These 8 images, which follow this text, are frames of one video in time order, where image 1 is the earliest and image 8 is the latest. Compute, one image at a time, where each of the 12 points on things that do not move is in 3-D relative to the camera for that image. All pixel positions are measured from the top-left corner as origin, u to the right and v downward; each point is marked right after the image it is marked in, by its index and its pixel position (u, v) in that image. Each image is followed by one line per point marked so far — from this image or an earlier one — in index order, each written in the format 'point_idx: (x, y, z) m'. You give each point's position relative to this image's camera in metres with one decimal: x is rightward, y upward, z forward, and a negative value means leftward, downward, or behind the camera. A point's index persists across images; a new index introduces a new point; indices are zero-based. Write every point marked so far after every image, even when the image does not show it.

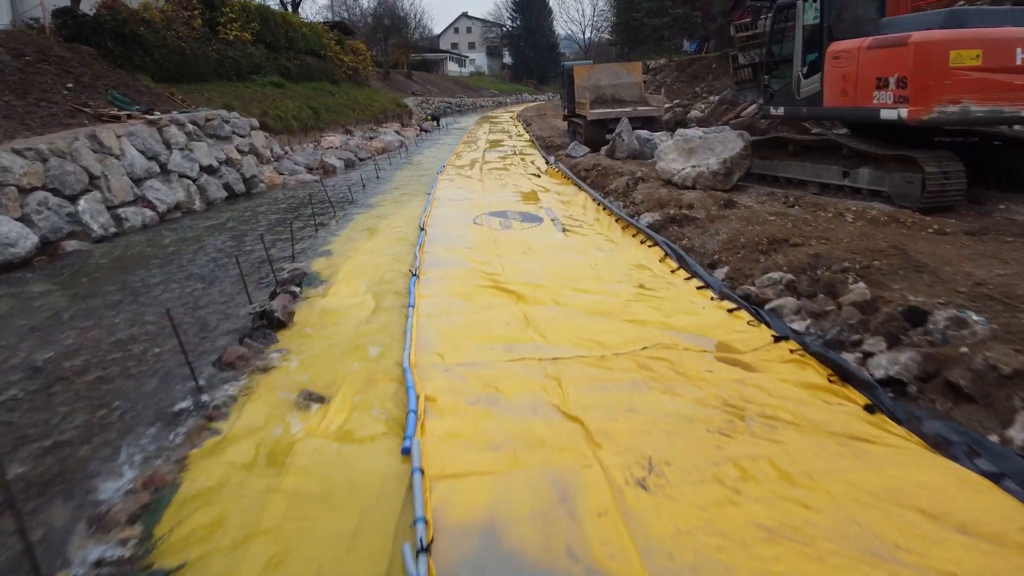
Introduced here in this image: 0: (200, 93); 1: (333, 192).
0: (-5.2, +3.2, +12.5) m
1: (-2.7, +1.4, +11.4) m
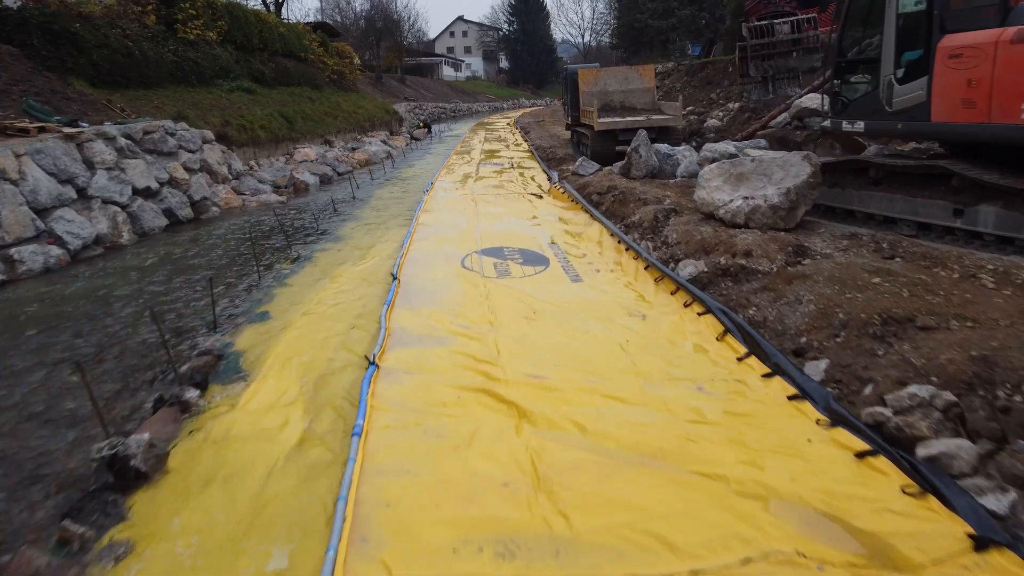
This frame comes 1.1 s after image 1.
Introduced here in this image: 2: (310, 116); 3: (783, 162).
0: (-5.2, +2.7, +10.8) m
1: (-2.7, +0.9, +9.7) m
2: (-4.3, +3.6, +15.8) m
3: (+2.1, +1.0, +5.7) m
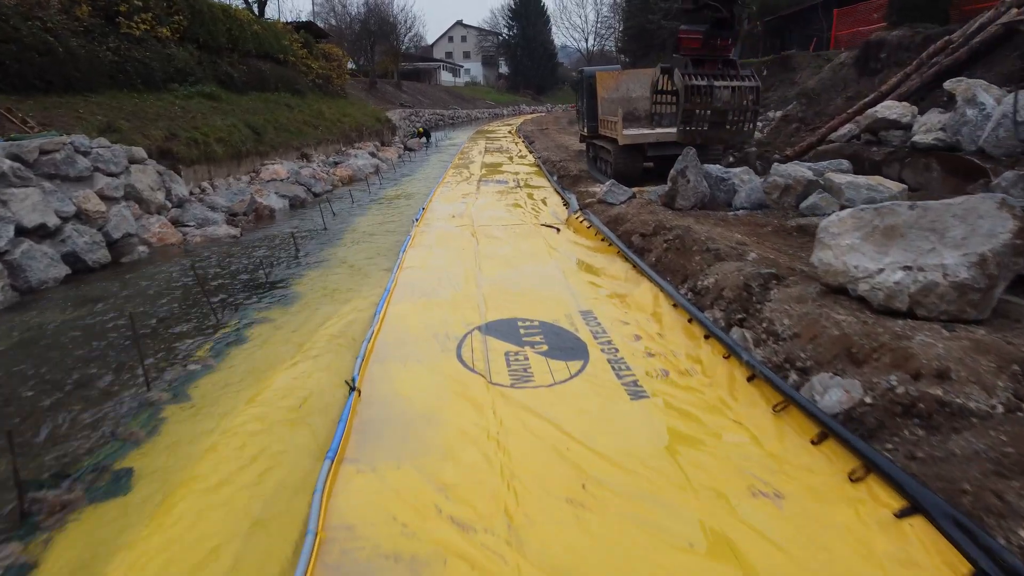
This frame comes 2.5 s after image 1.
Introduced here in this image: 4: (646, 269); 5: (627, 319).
0: (-5.1, +2.1, +8.7) m
1: (-2.6, +0.3, +7.6) m
2: (-4.2, +3.0, +13.8) m
3: (+2.2, +0.4, +3.6) m
4: (+1.0, +0.1, +5.6) m
5: (+0.7, -0.2, +4.9) m
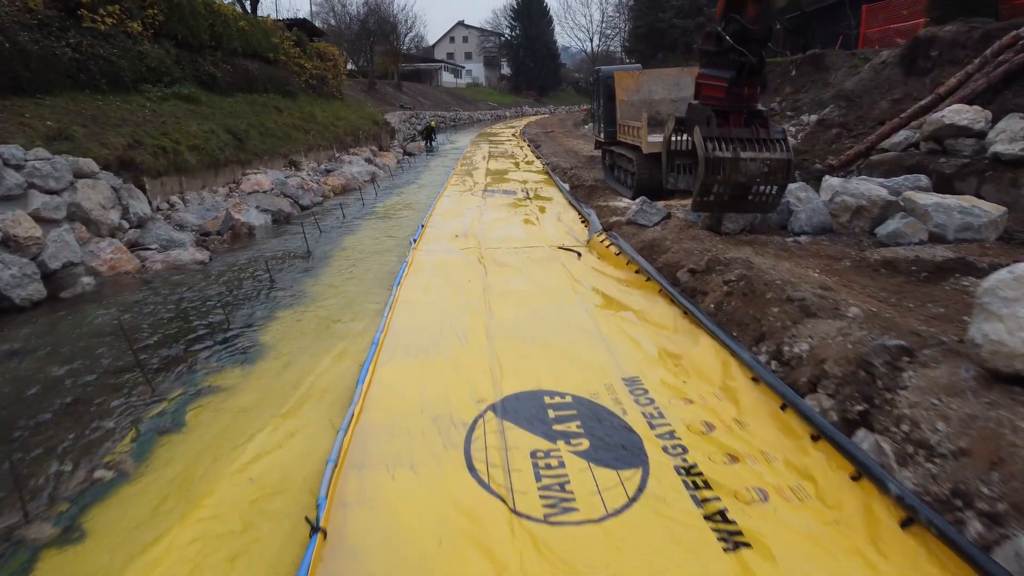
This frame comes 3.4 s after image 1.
0: (-5.0, +1.8, +7.5) m
1: (-2.5, 0.0, +6.4) m
2: (-4.0, +2.6, +12.6) m
3: (+2.3, +0.1, +2.5) m
4: (+1.1, -0.2, +4.4) m
5: (+0.9, -0.5, +3.7) m
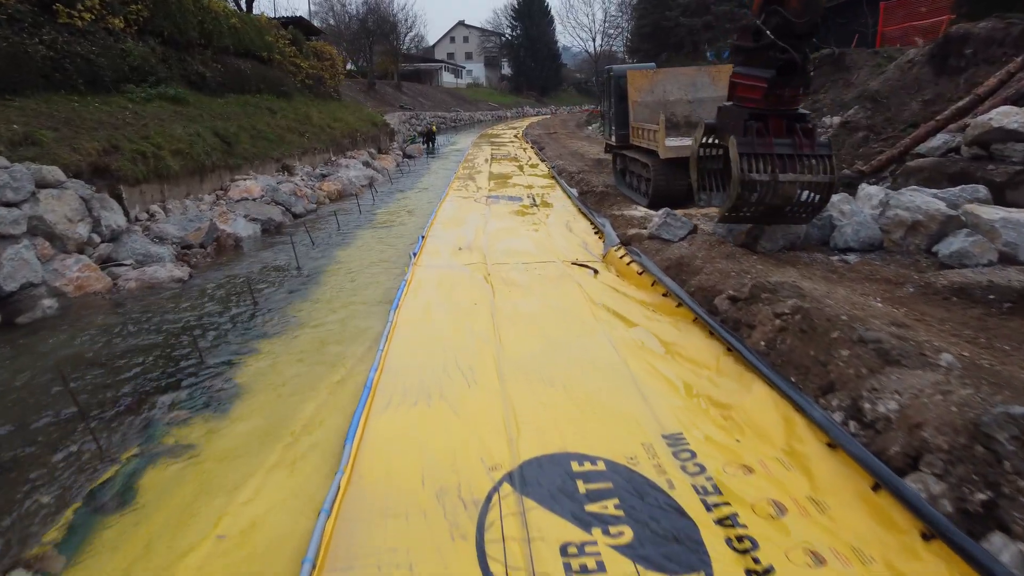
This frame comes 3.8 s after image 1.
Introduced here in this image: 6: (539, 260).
0: (-4.9, +1.6, +6.9) m
1: (-2.4, -0.2, +5.8) m
2: (-4.0, +2.5, +11.9) m
3: (+2.4, -0.1, +1.8) m
4: (+1.2, -0.4, +3.7) m
5: (+0.9, -0.7, +3.0) m
6: (+0.2, +0.3, +7.0) m
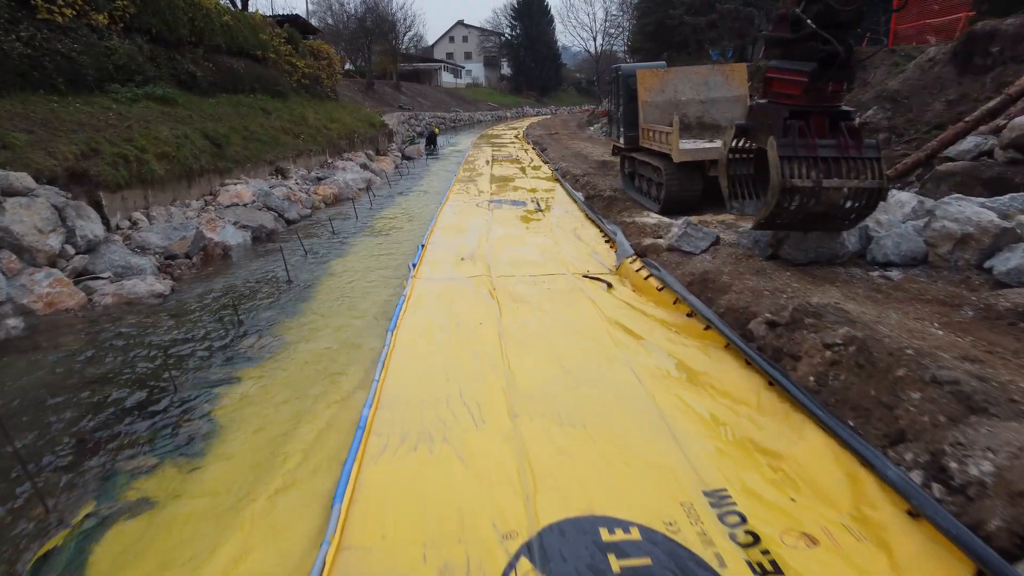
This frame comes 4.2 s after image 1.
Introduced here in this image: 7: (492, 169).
0: (-4.8, +1.5, +6.4) m
1: (-2.4, -0.3, +5.3) m
2: (-3.9, +2.3, +11.5) m
3: (+2.5, -0.2, +1.3) m
4: (+1.3, -0.5, +3.3) m
5: (+1.0, -0.8, +2.6) m
6: (+0.3, +0.1, +6.5) m
7: (-0.4, +2.5, +16.0) m
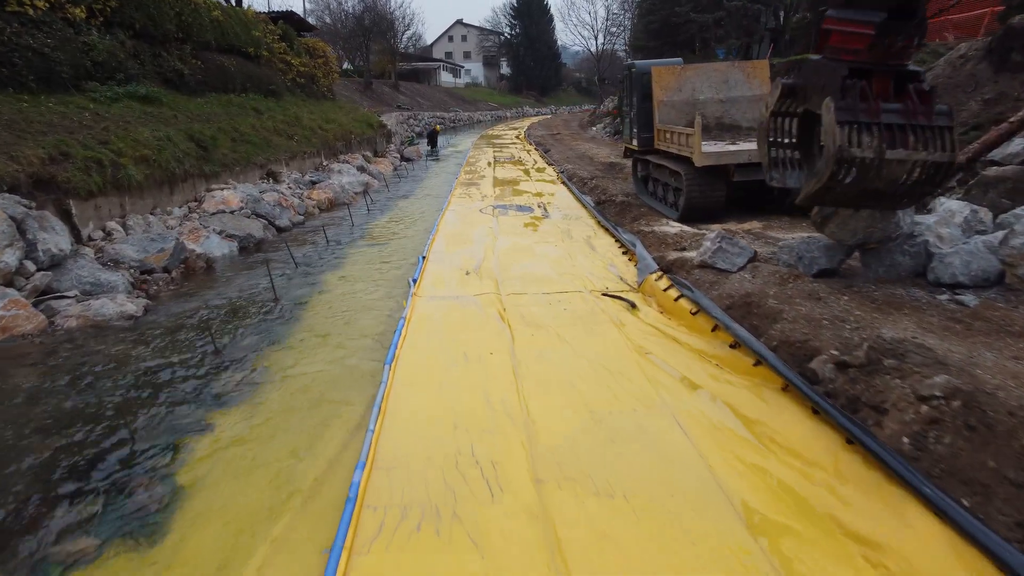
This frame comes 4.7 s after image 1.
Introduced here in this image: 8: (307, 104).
0: (-4.8, +1.3, +5.8) m
1: (-2.3, -0.5, +4.7) m
2: (-3.8, +2.2, +10.8) m
3: (+2.5, -0.4, +0.7) m
4: (+1.4, -0.6, +2.6) m
5: (+1.1, -1.0, +1.9) m
6: (+0.4, 0.0, +5.9) m
7: (-0.4, +2.4, +15.4) m
8: (-4.3, +3.9, +15.8) m
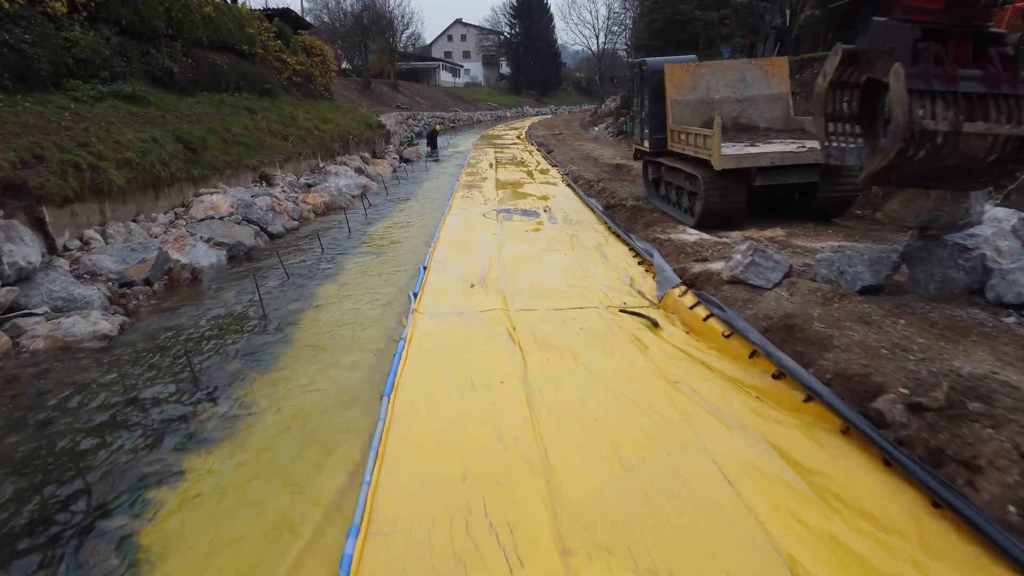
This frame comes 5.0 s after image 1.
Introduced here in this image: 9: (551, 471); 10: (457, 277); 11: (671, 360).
0: (-4.7, +1.2, +5.3) m
1: (-2.2, -0.6, +4.2) m
2: (-3.8, +2.1, +10.3) m
3: (+2.6, -0.5, +0.2) m
4: (+1.4, -0.7, +2.2) m
5: (+1.2, -1.1, +1.5) m
6: (+0.5, -0.1, +5.4) m
7: (-0.3, +2.3, +14.9) m
8: (-4.2, +3.8, +15.3) m
9: (+0.2, -0.7, +3.0) m
10: (-0.5, +0.1, +6.4) m
11: (+0.9, -0.4, +4.2) m
